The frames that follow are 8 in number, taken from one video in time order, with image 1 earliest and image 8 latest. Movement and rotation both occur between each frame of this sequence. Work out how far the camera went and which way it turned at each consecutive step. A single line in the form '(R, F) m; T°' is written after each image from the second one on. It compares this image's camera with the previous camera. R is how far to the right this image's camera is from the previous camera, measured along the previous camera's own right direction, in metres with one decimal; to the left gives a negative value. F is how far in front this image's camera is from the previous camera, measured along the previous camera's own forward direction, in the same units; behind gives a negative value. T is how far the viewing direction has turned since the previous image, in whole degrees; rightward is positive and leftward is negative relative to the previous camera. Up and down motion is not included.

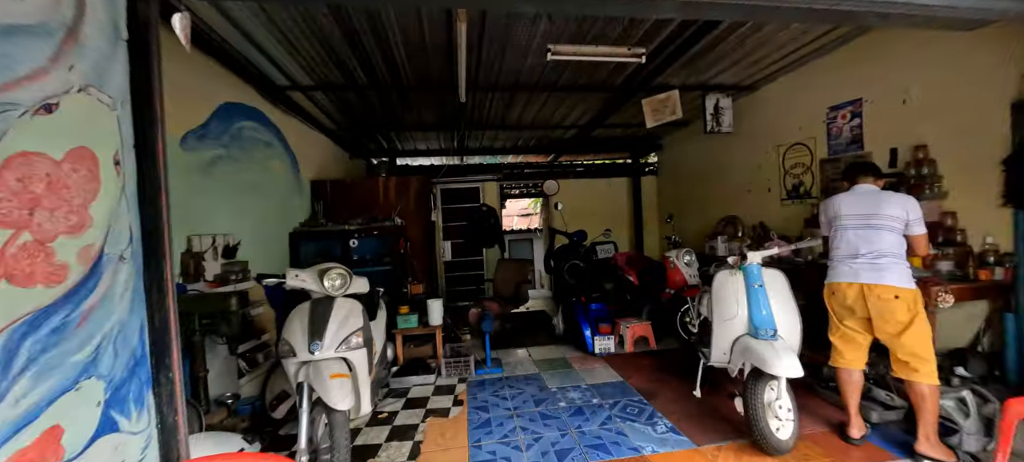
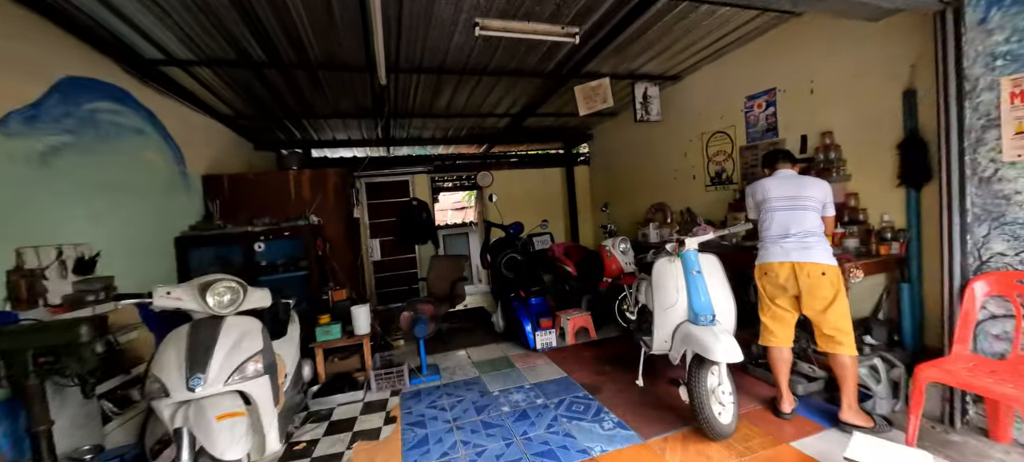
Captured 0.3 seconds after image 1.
(0.0, +0.2) m; +10°
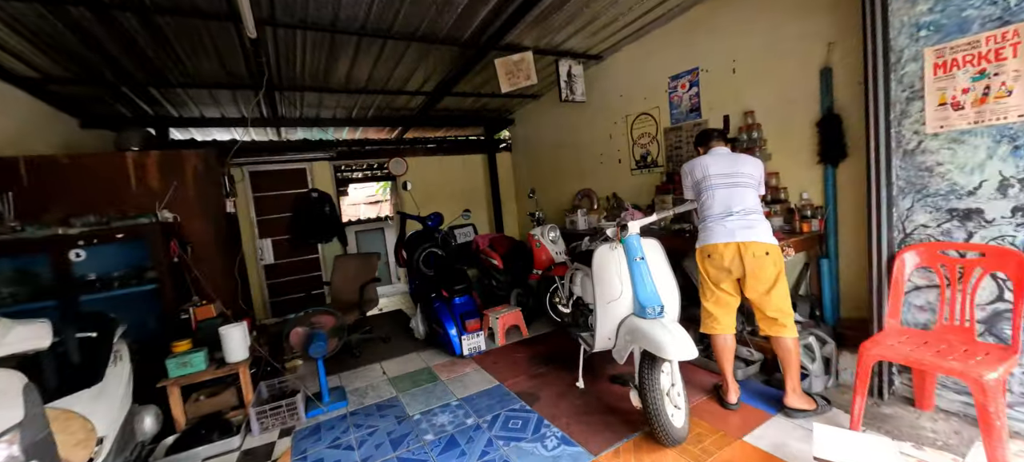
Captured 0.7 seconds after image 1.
(0.0, +0.4) m; +12°
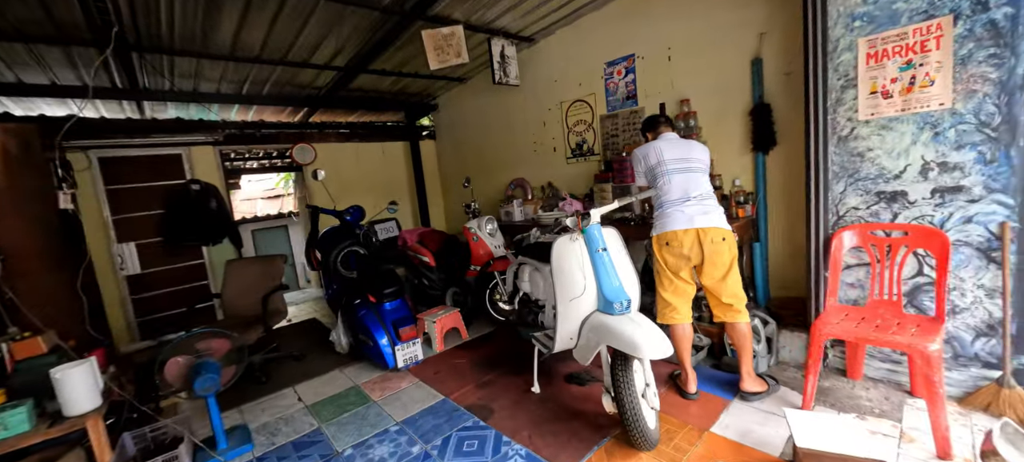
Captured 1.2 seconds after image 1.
(-0.1, +0.3) m; +12°
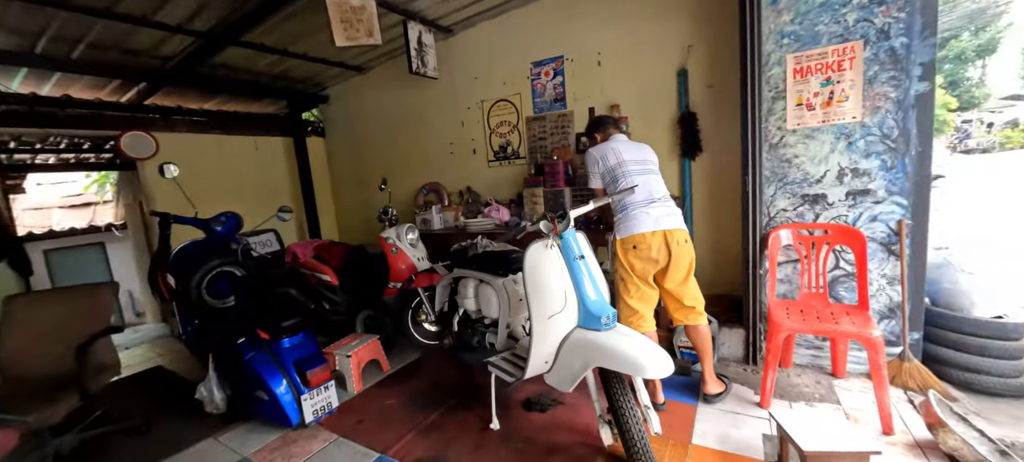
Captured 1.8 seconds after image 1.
(-0.3, +0.3) m; +17°
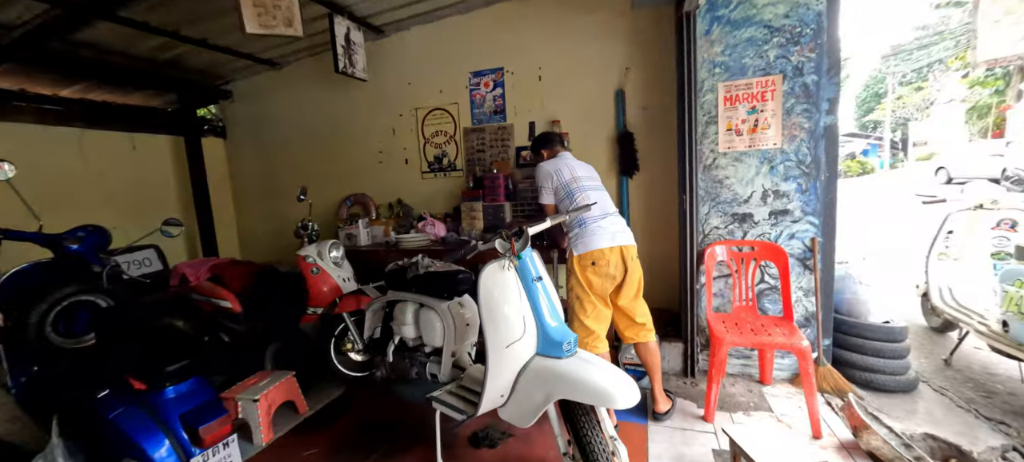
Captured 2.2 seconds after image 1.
(-0.1, +0.2) m; +11°
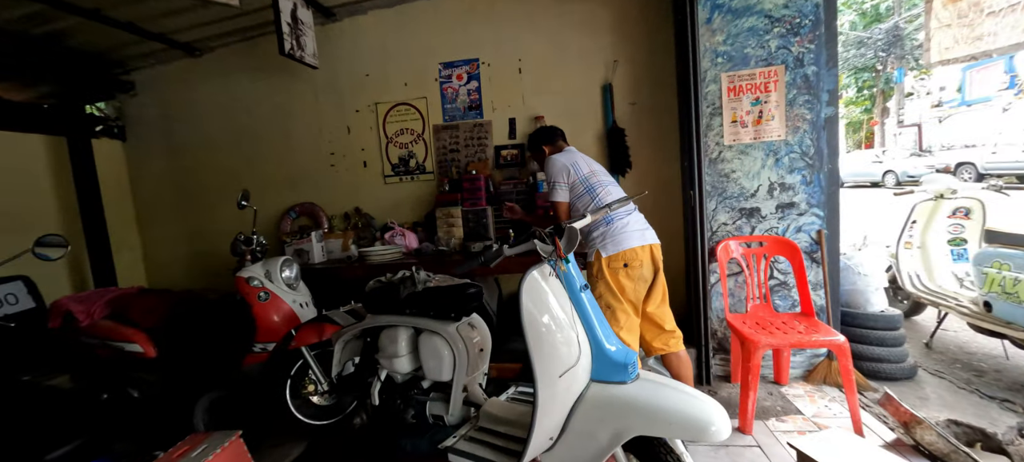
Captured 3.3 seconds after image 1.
(-0.3, +0.3) m; +9°
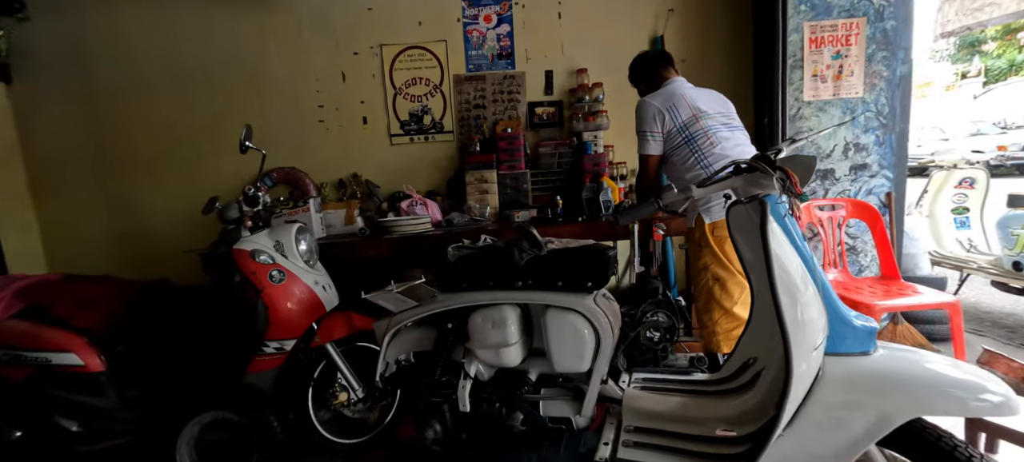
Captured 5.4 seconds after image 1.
(-0.6, +0.4) m; +10°
